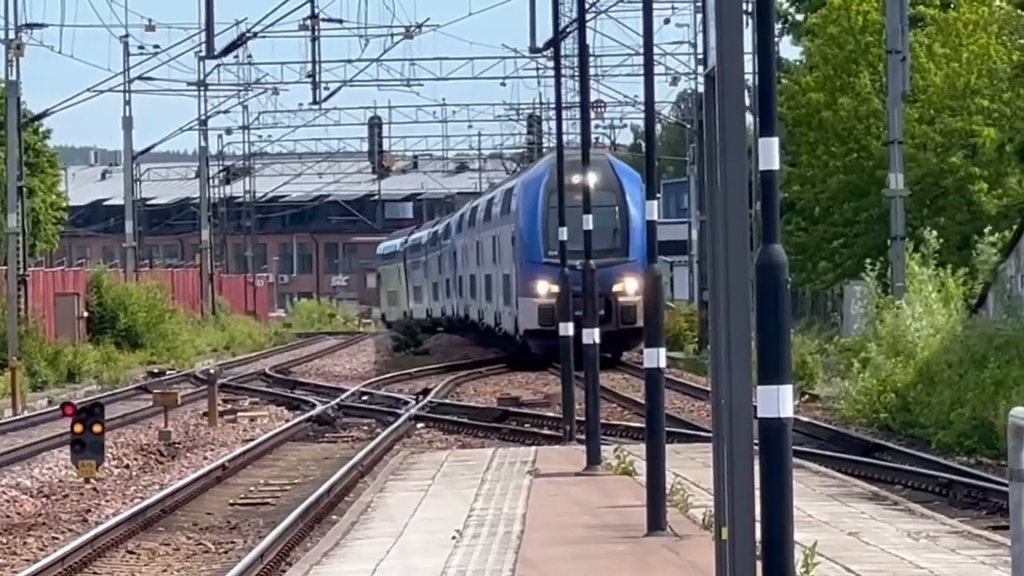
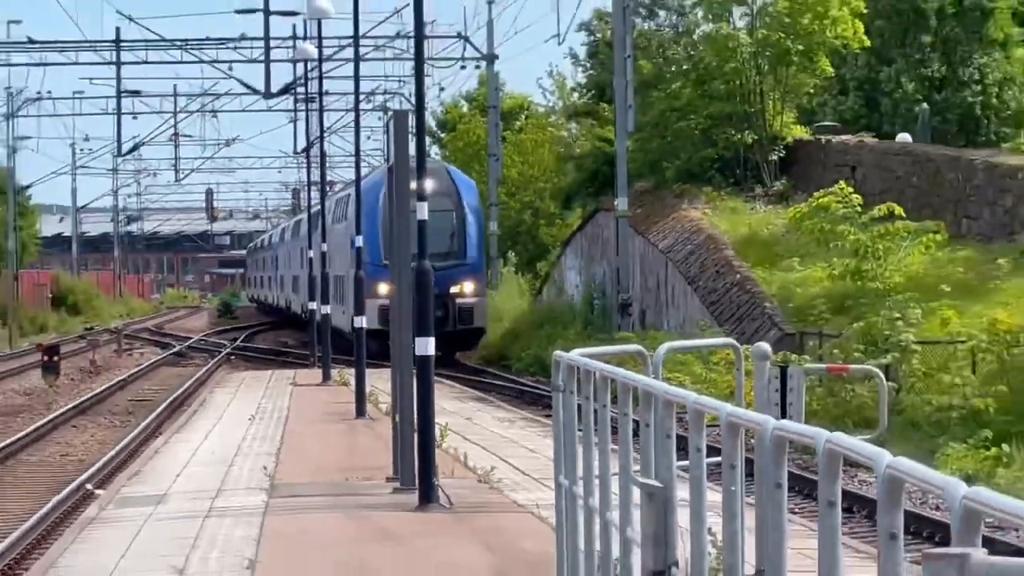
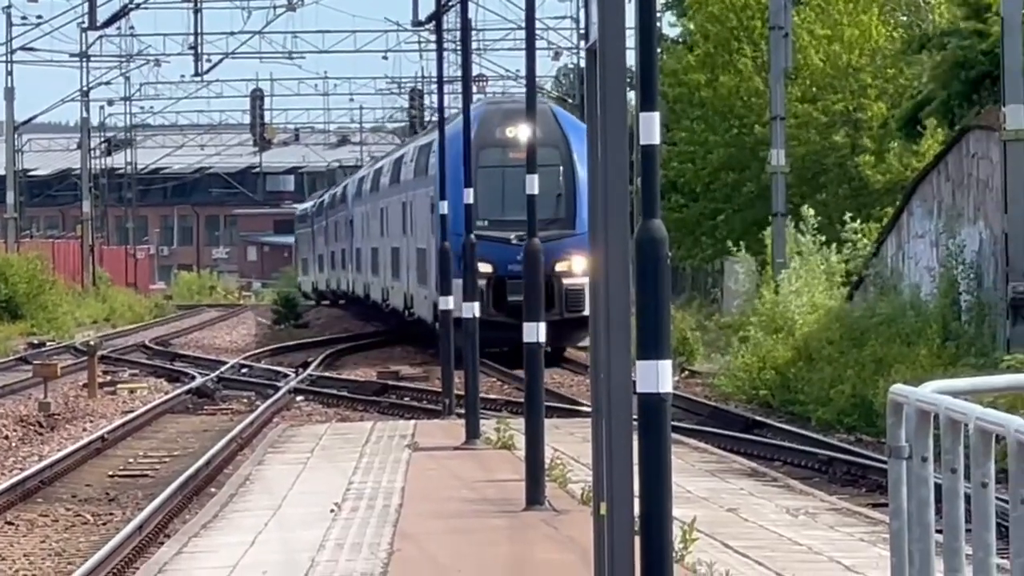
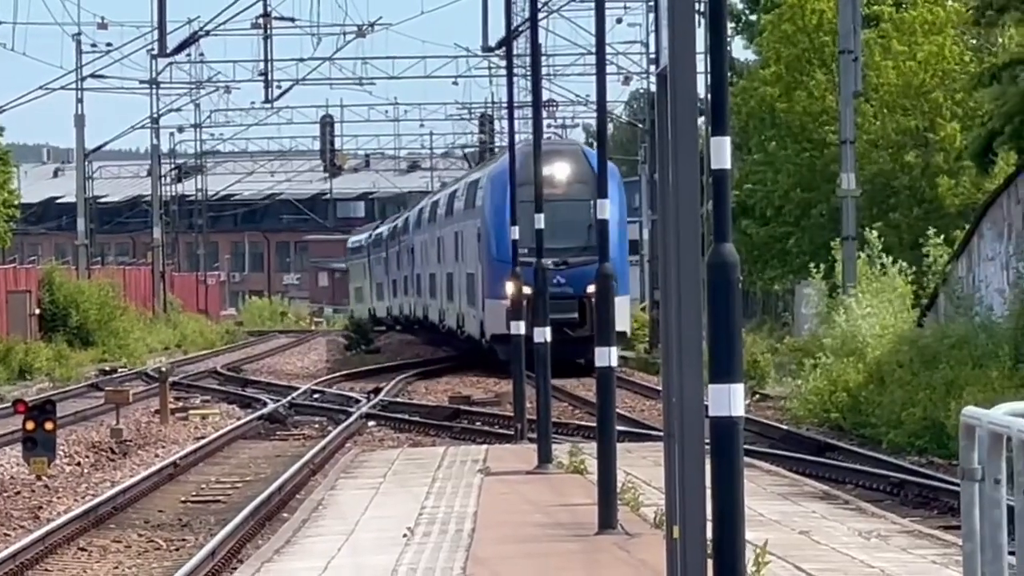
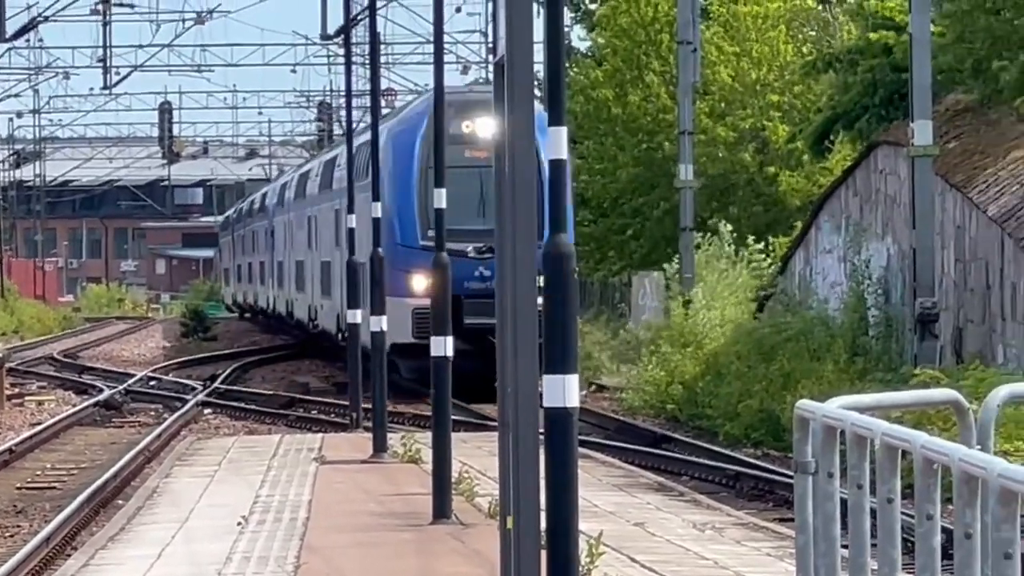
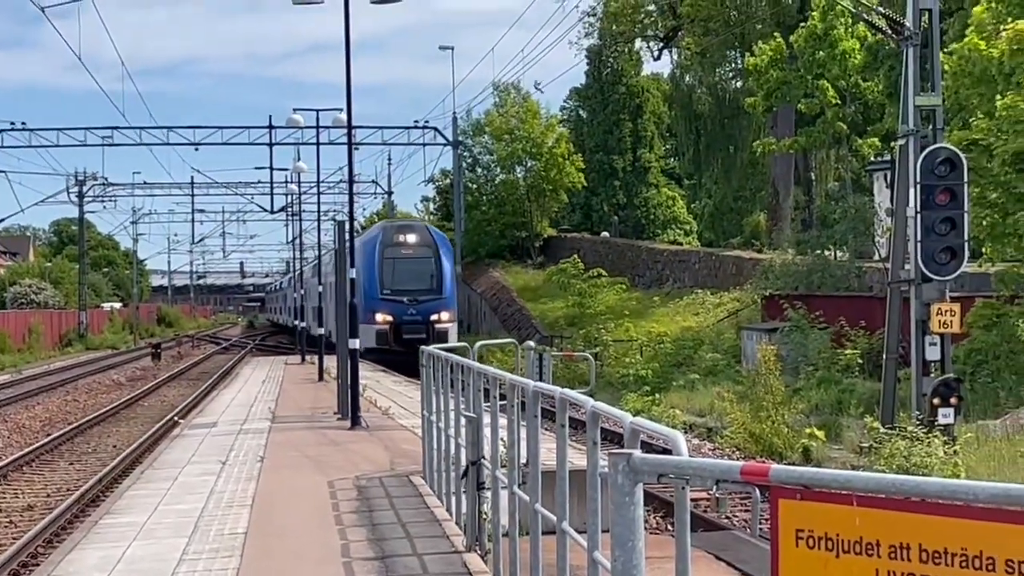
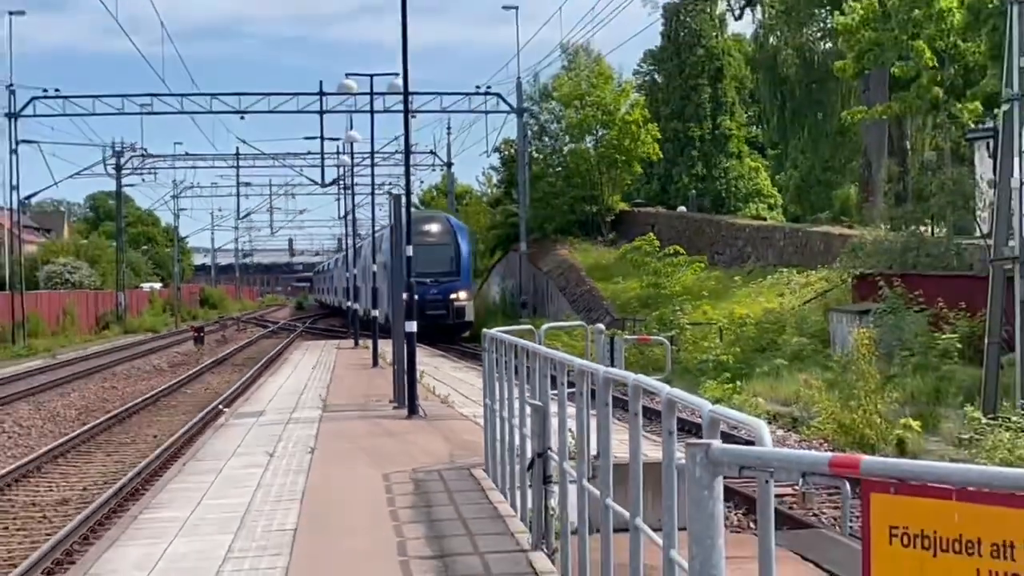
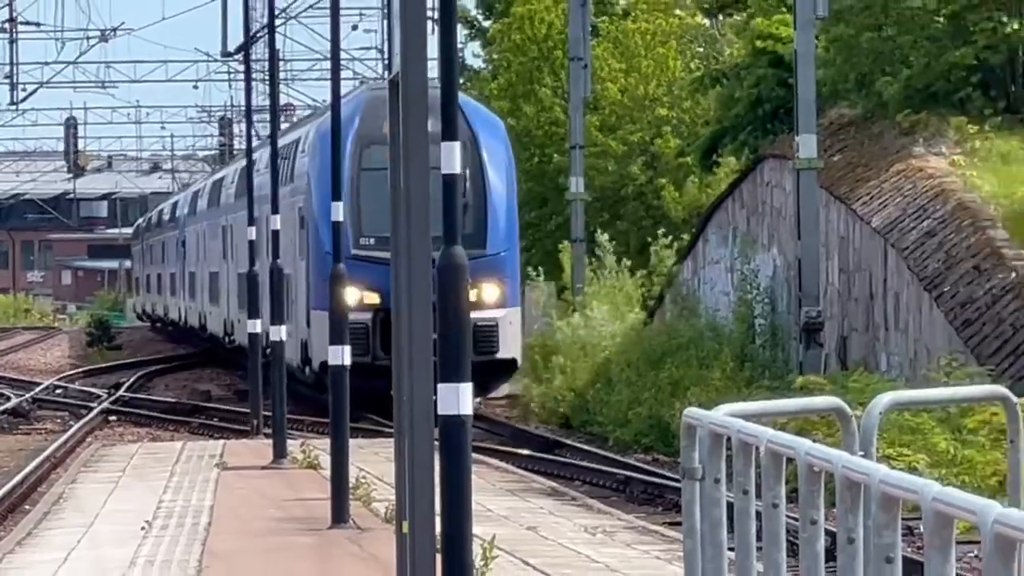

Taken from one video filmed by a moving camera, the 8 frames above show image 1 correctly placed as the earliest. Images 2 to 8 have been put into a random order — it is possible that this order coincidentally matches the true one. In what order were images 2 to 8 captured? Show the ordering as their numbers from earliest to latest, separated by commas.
4, 3, 5, 8, 2, 7, 6
